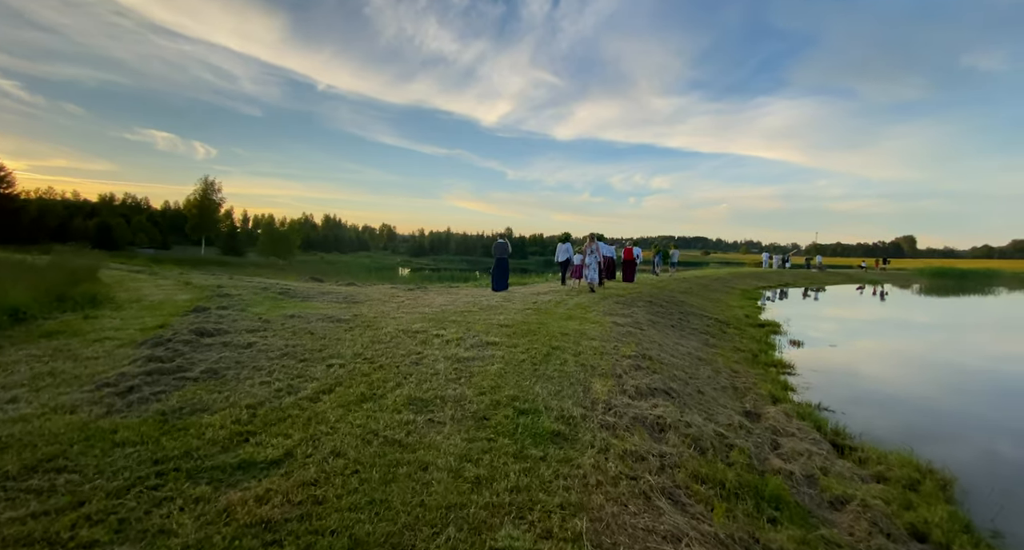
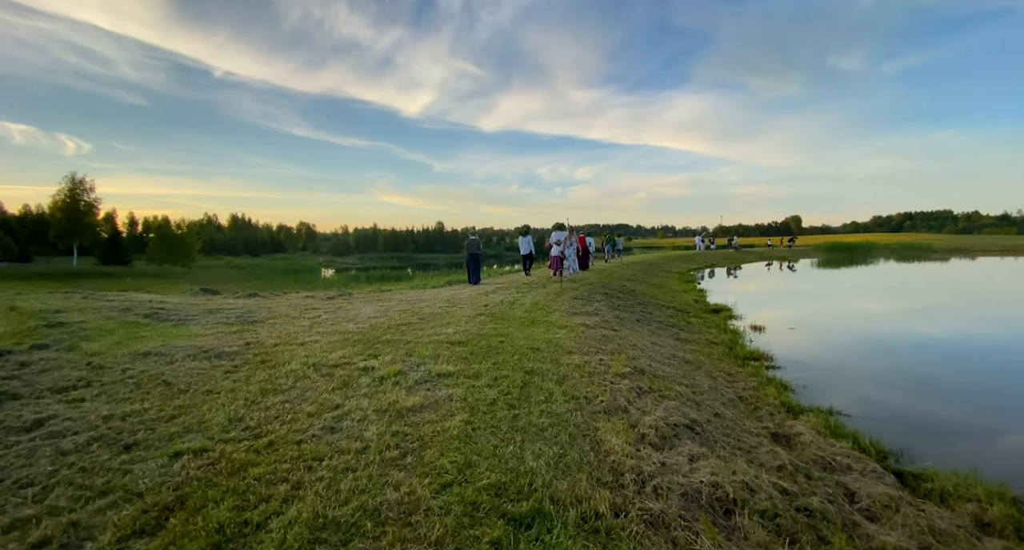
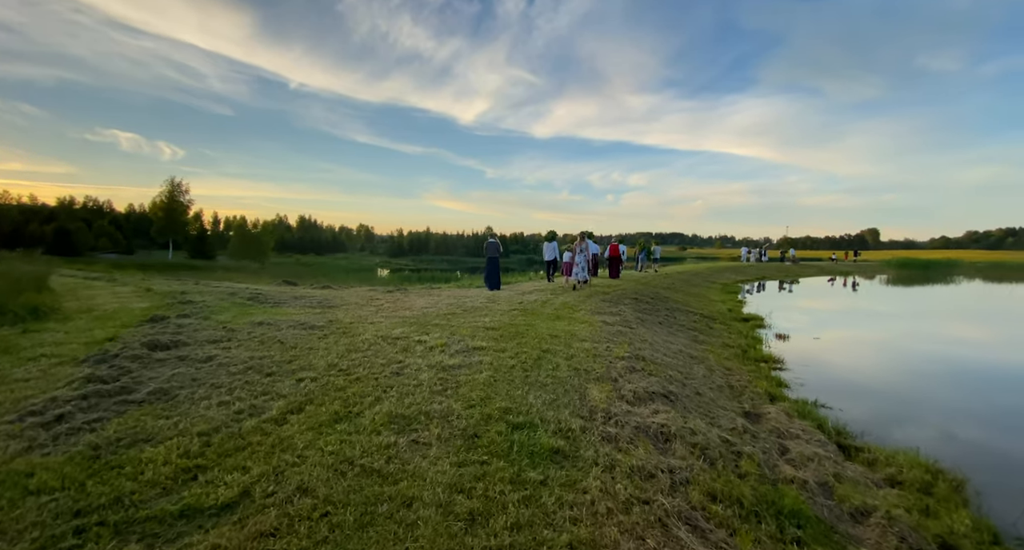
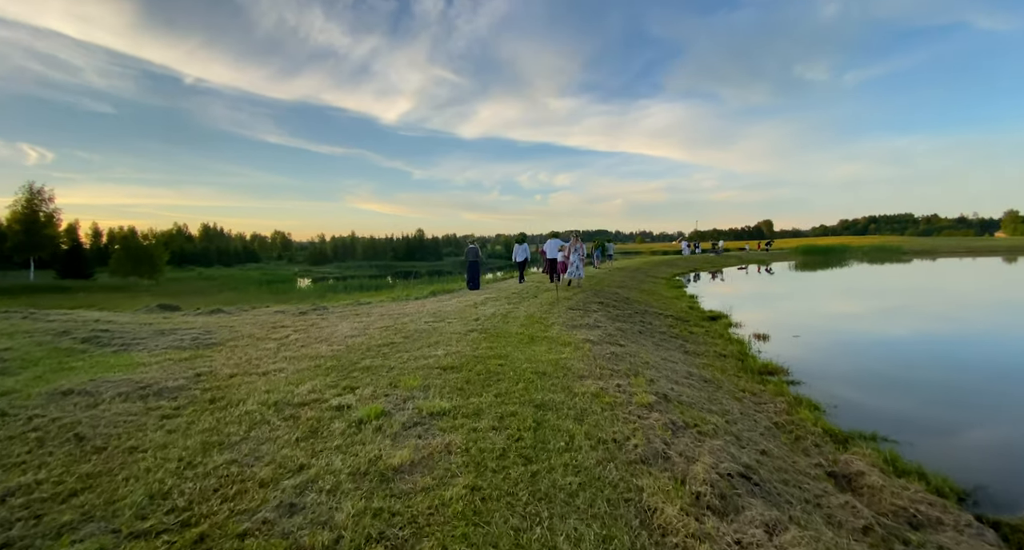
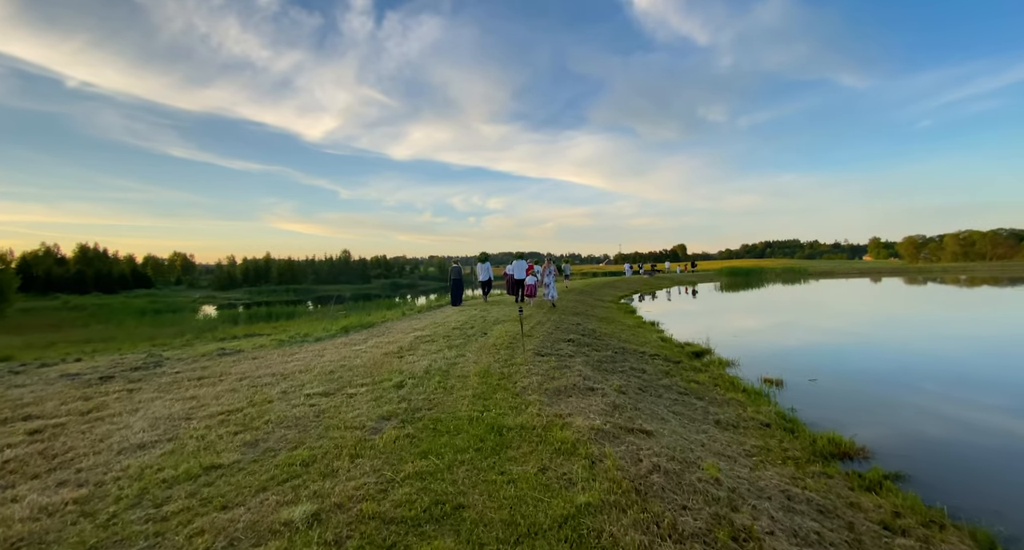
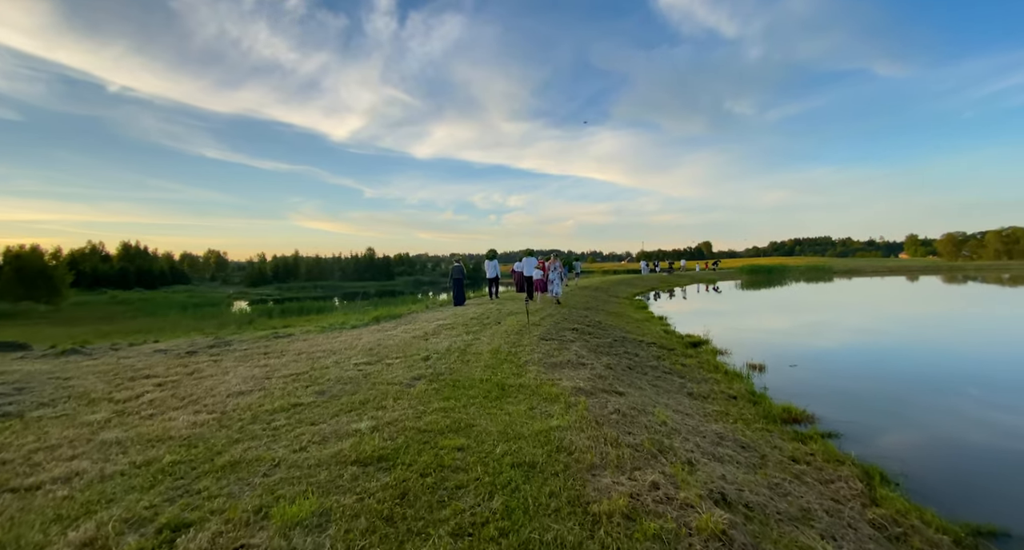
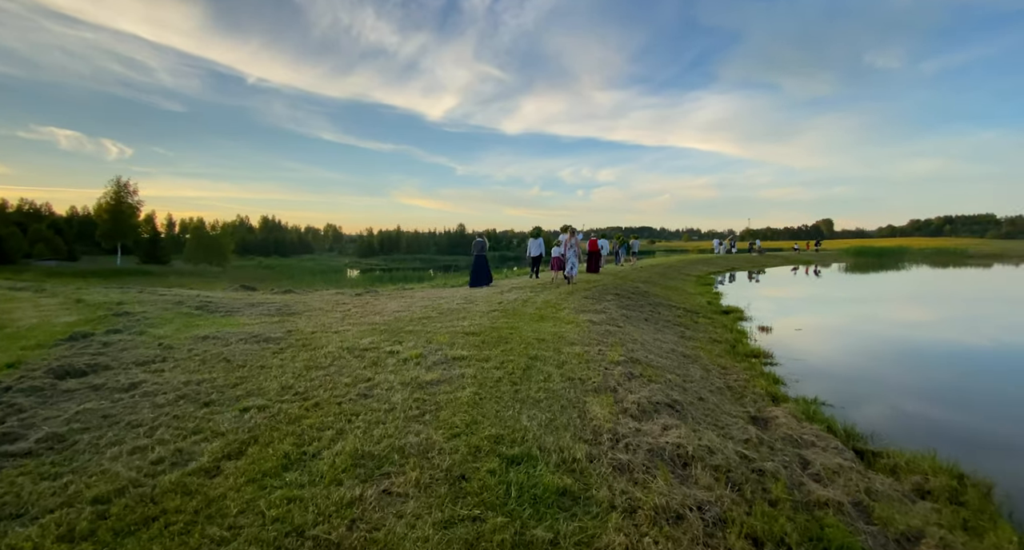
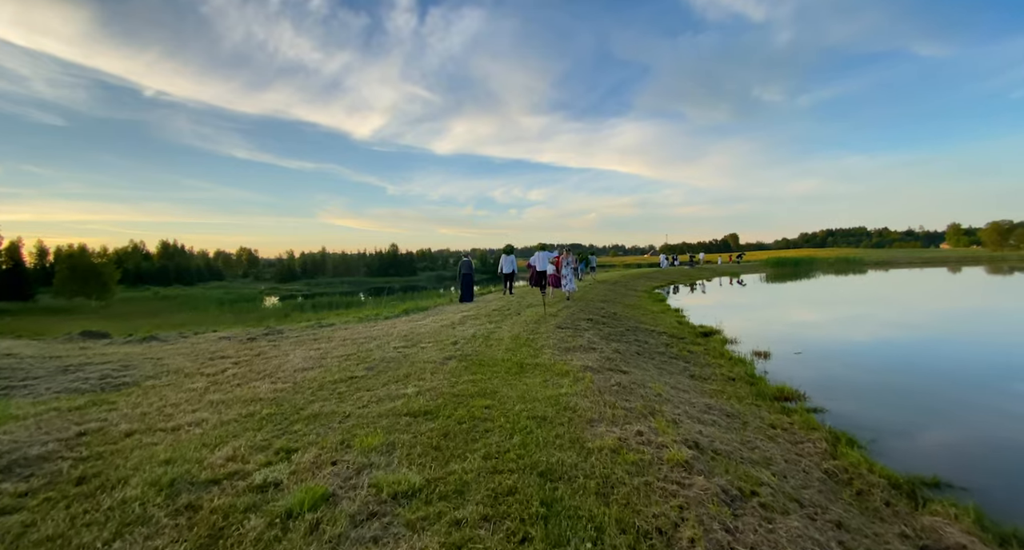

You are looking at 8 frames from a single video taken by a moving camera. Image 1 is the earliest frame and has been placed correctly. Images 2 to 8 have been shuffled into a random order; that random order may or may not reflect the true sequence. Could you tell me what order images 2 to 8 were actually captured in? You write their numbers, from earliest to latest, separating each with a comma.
3, 7, 2, 4, 8, 6, 5
